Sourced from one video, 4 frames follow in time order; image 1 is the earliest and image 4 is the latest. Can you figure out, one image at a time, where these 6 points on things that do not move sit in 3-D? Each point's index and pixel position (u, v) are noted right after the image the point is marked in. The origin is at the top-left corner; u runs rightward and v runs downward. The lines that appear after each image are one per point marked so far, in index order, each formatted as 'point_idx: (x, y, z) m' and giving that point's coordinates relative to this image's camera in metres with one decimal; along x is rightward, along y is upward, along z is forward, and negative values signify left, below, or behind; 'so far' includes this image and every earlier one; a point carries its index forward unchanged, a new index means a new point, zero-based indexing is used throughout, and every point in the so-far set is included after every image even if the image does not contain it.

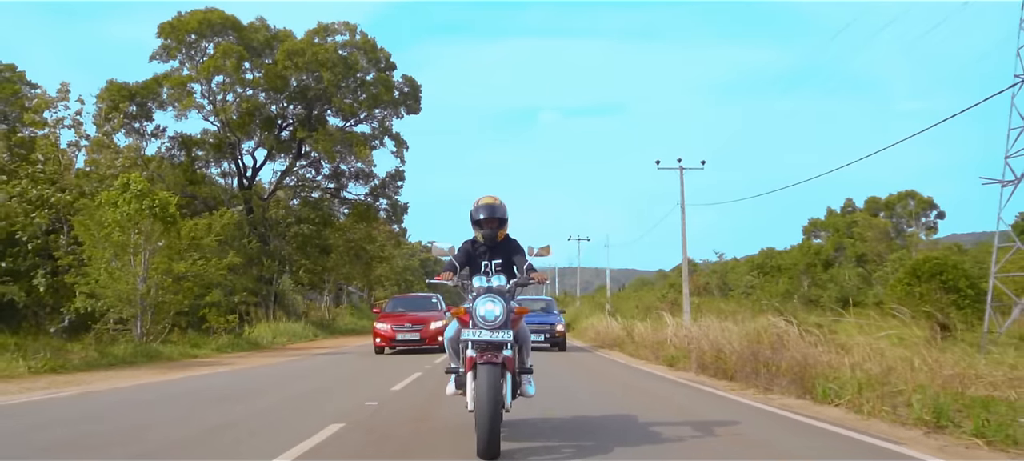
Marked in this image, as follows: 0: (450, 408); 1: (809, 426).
0: (-0.7, -2.1, +10.2) m
1: (+3.1, -2.1, +9.0) m
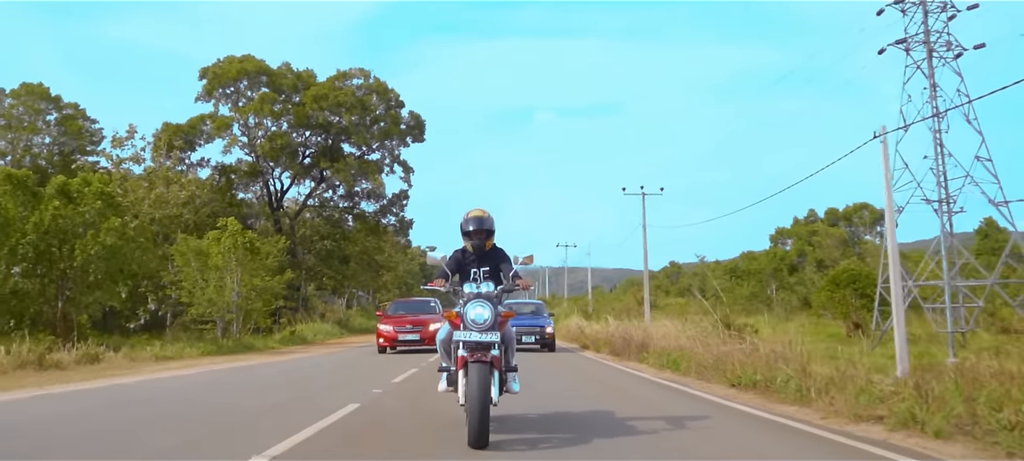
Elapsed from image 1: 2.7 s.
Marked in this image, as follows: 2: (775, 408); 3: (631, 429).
0: (-0.8, -2.3, +11.3) m
1: (+3.0, -2.3, +10.1) m
2: (+3.3, -2.3, +11.1) m
3: (+1.3, -2.2, +9.4) m
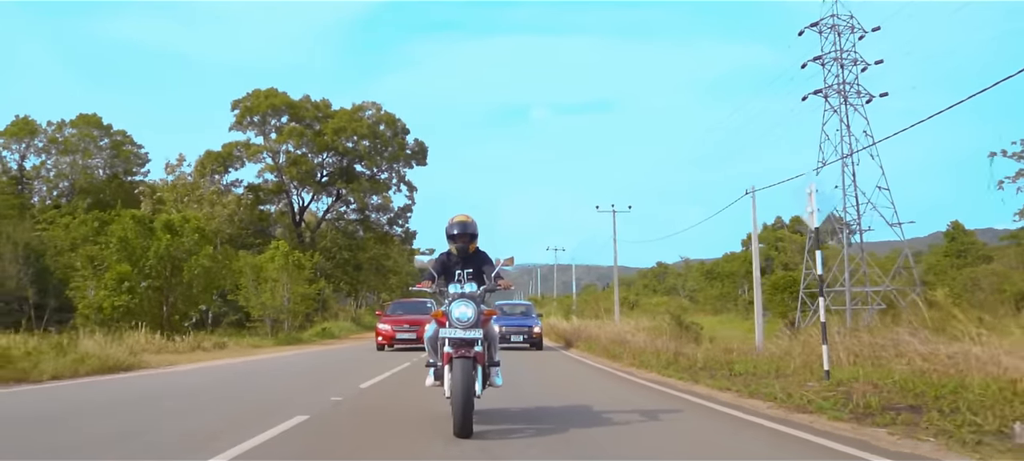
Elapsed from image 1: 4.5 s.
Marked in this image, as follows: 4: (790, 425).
0: (-0.9, -2.4, +12.4) m
1: (+2.9, -2.4, +11.3) m
2: (+3.2, -2.4, +12.3) m
3: (+1.2, -2.3, +10.6) m
4: (+3.2, -2.2, +9.8) m
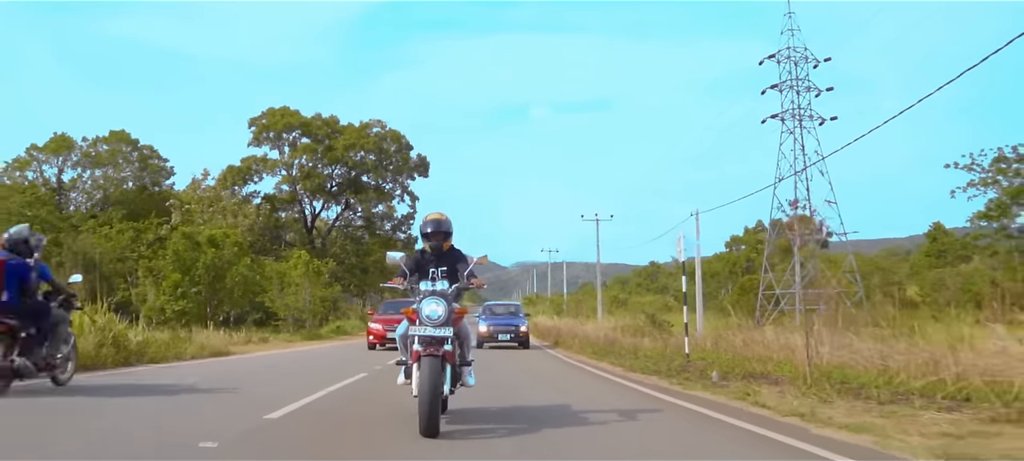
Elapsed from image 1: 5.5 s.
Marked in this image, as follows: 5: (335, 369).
0: (-1.0, -2.4, +13.3) m
1: (+2.8, -2.4, +12.1) m
2: (+3.2, -2.5, +13.1) m
3: (+1.1, -2.4, +11.4) m
4: (+3.1, -2.3, +10.6) m
5: (-3.0, -2.6, +16.2) m
